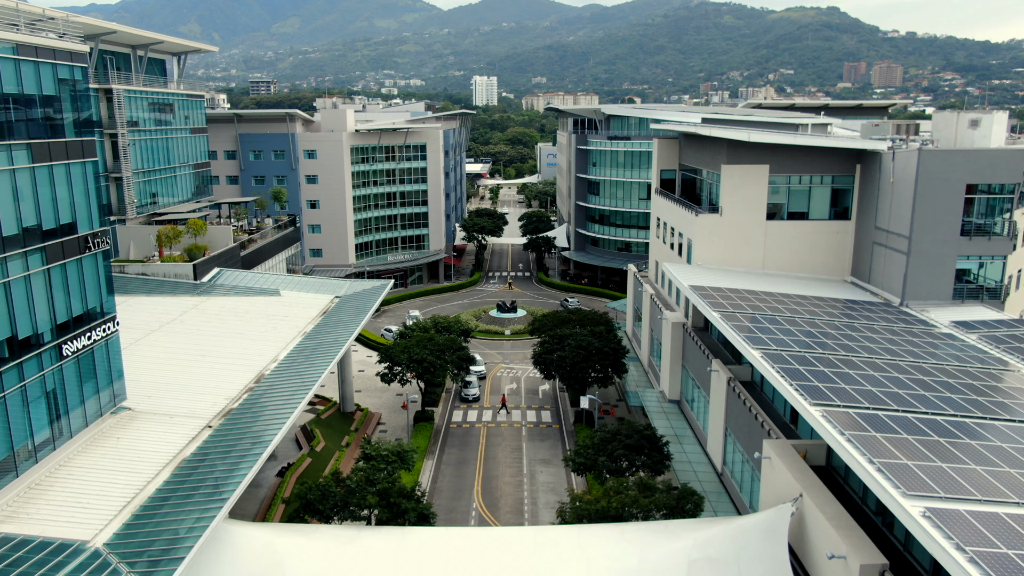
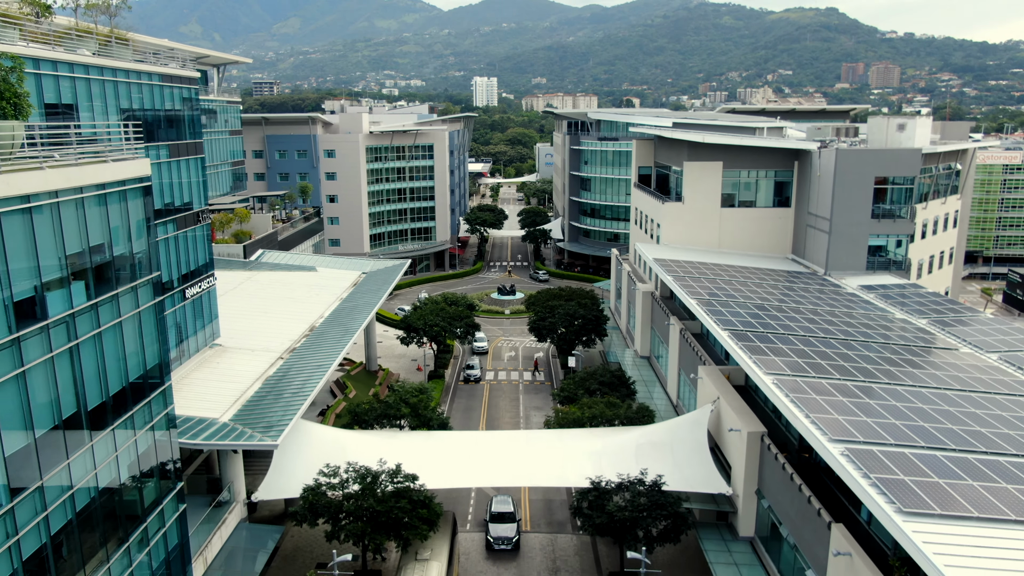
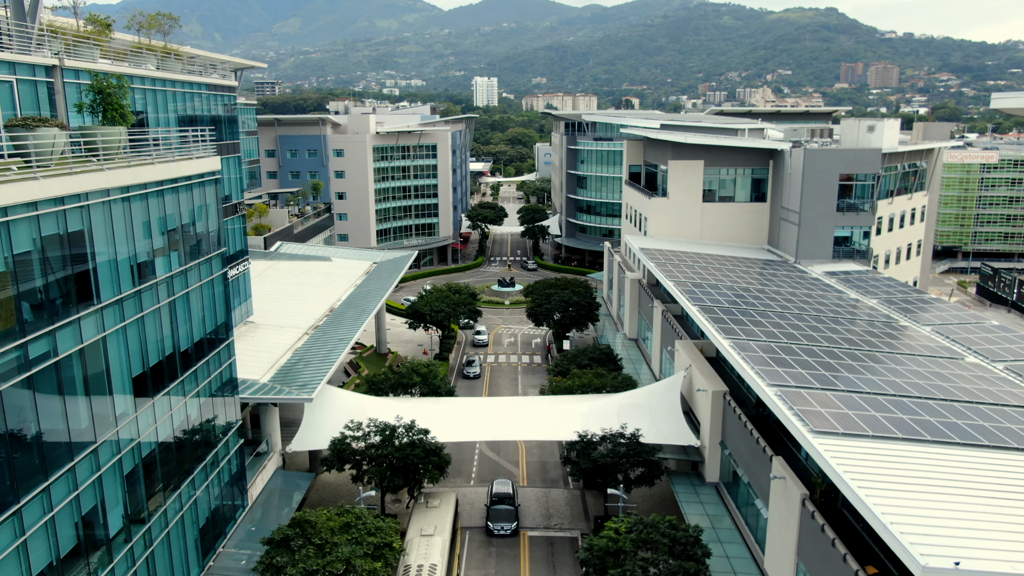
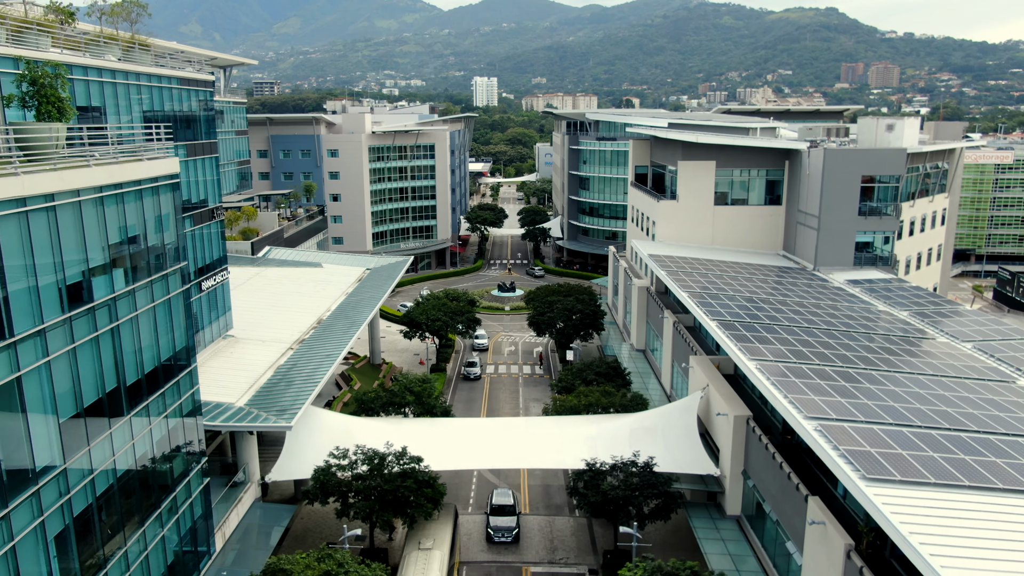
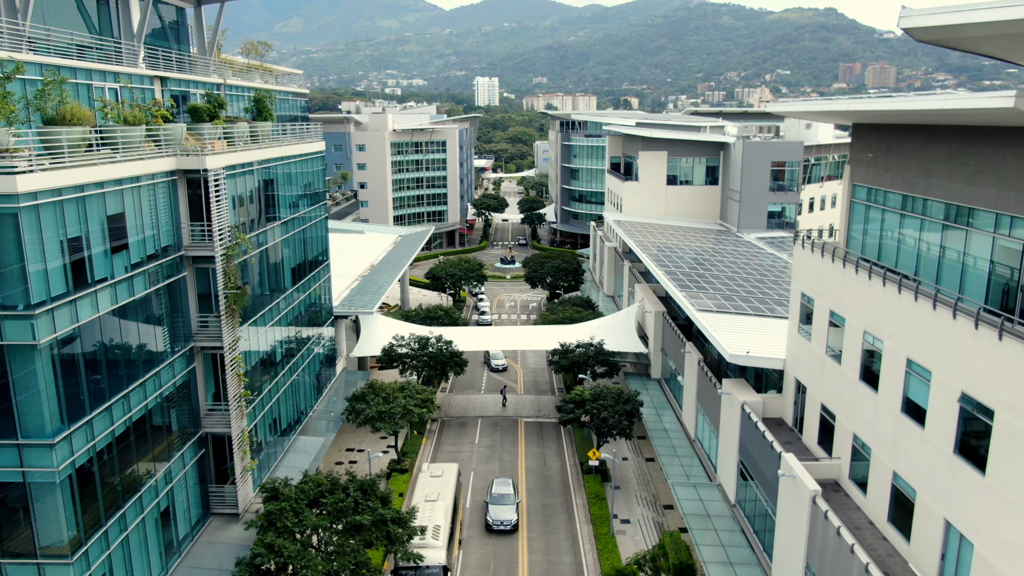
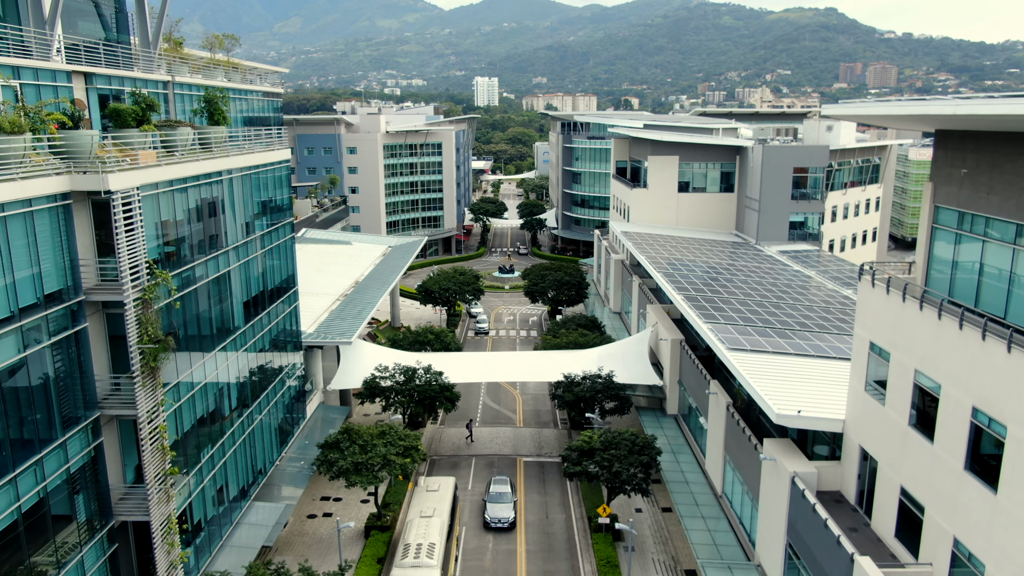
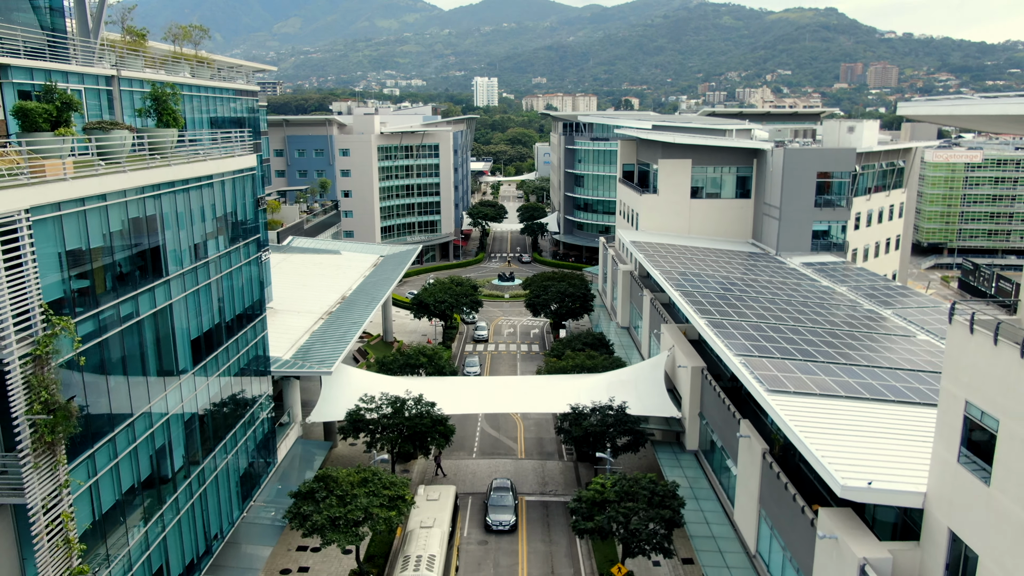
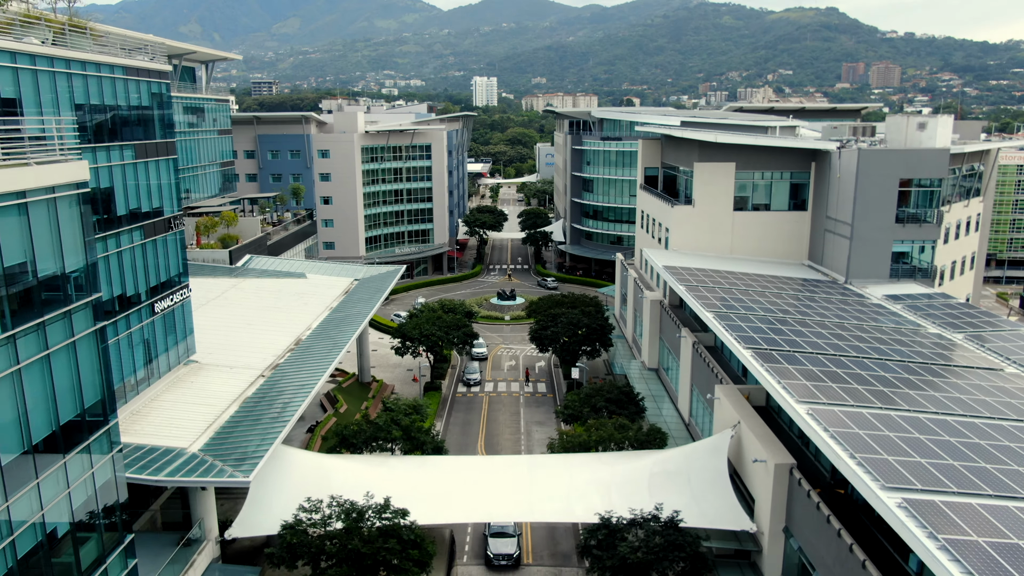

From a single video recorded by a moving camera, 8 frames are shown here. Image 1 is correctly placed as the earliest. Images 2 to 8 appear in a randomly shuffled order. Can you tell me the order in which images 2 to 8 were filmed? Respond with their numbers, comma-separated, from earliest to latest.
8, 2, 4, 3, 7, 6, 5
